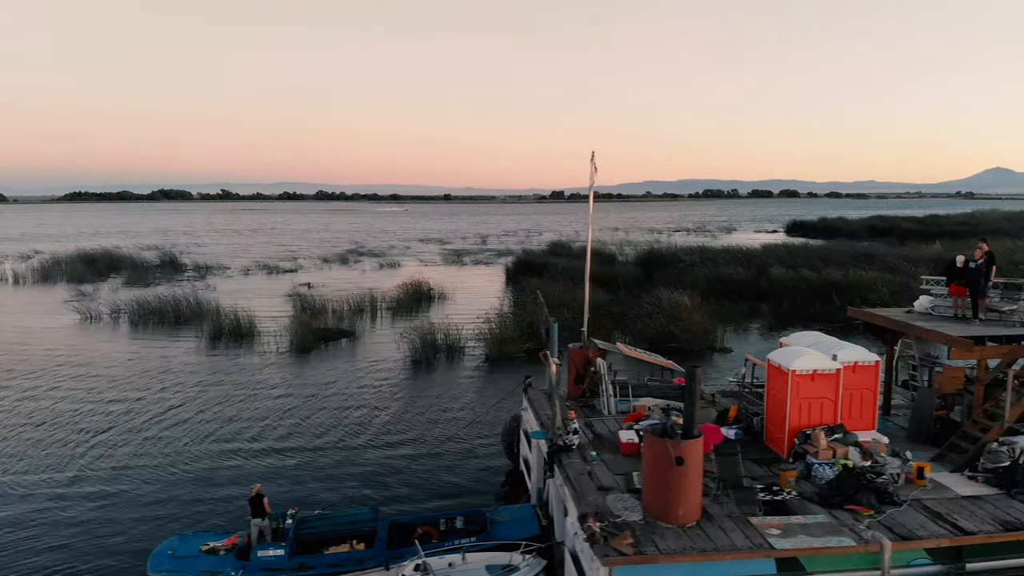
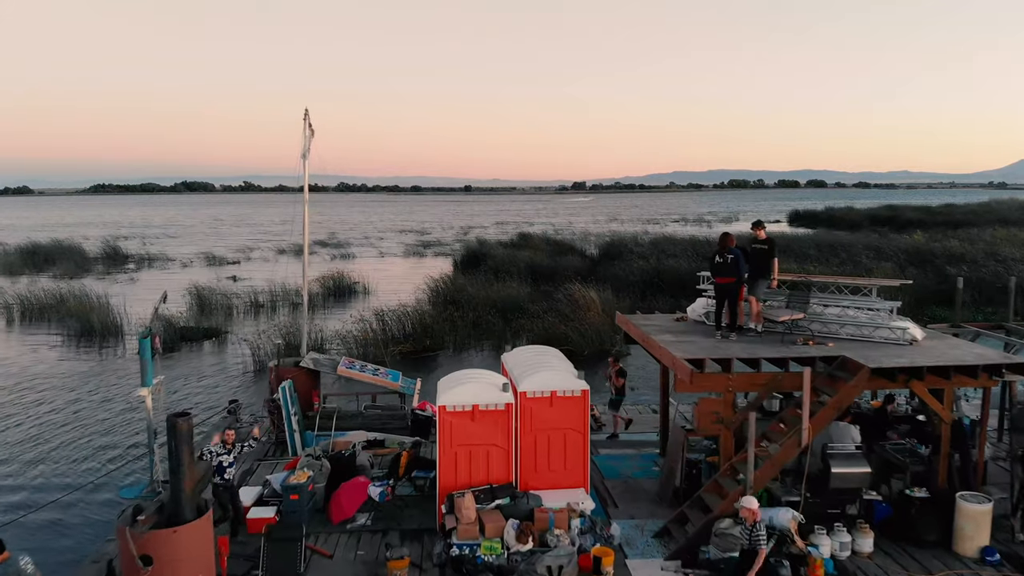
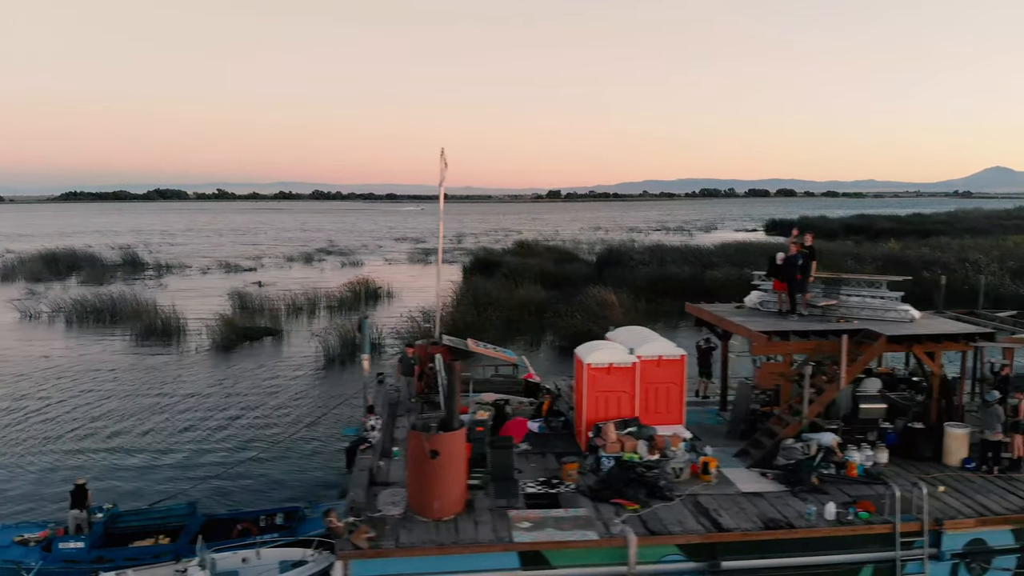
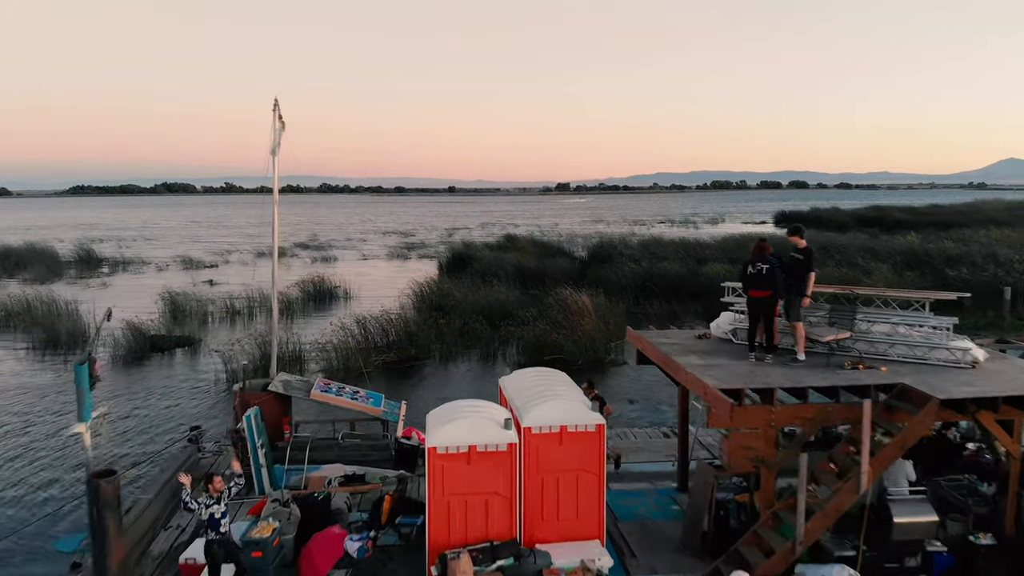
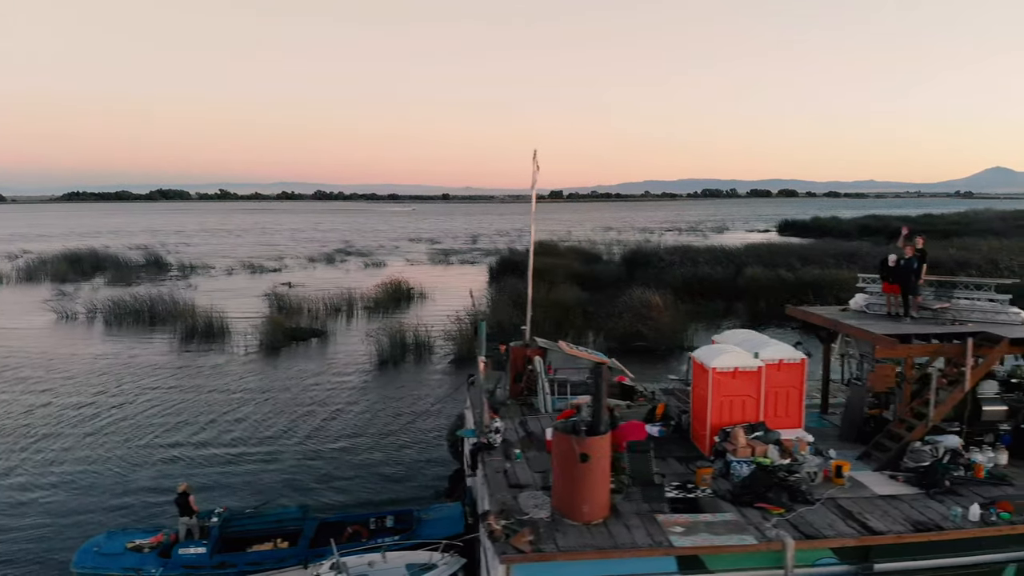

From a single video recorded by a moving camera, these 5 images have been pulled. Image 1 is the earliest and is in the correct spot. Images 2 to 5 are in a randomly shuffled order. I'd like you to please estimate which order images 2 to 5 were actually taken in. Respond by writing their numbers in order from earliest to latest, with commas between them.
5, 3, 2, 4
